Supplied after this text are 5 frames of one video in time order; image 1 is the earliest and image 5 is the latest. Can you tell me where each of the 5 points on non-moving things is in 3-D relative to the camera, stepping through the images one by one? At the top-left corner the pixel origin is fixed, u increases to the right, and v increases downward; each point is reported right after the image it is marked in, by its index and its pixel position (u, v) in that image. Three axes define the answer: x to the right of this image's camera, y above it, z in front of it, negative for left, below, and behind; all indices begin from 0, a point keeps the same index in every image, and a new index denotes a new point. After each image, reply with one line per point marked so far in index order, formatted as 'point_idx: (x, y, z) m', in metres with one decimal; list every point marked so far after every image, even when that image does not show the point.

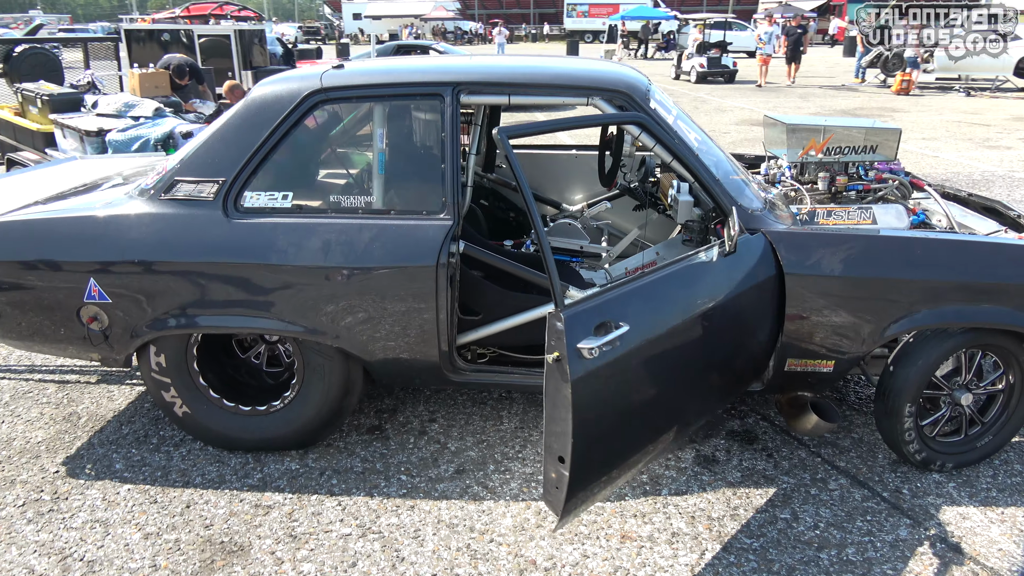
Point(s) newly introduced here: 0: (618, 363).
0: (+0.3, -0.2, +2.2) m
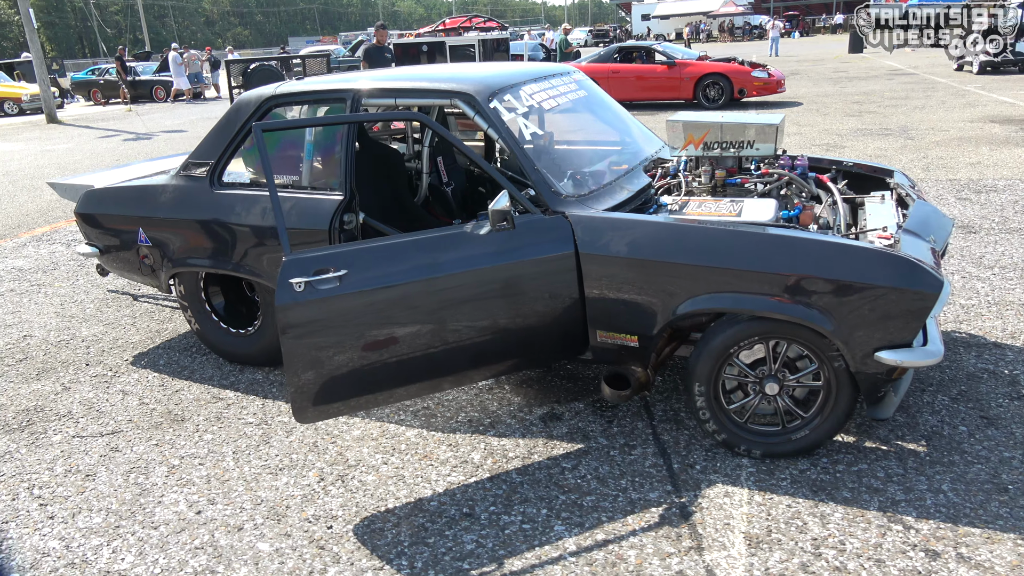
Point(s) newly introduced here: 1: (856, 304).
0: (-0.6, -0.1, +2.8) m
1: (+1.3, -0.1, +2.7) m
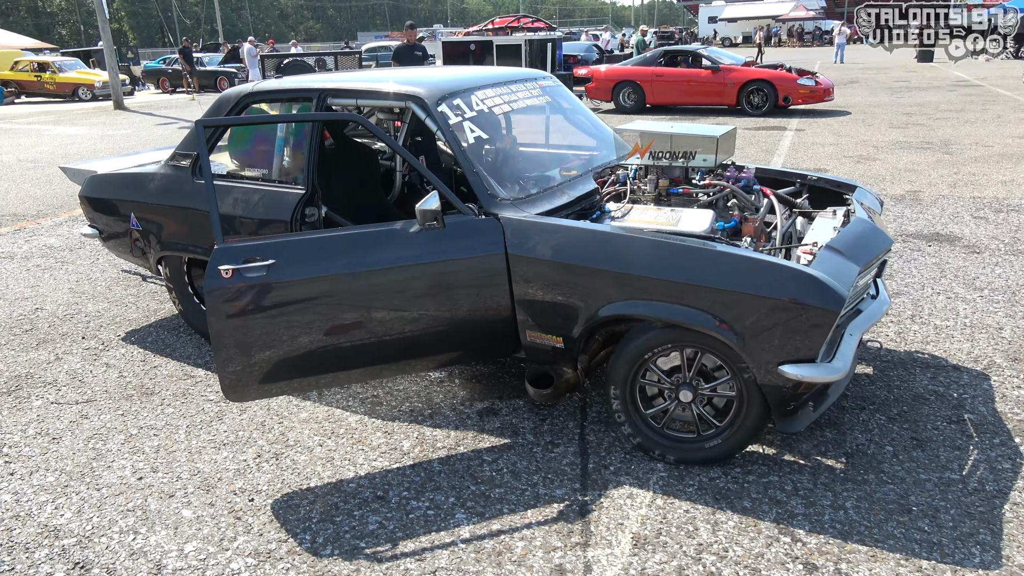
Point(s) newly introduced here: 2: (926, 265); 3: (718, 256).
0: (-0.9, 0.0, +3.0) m
1: (+0.9, -0.1, +2.8) m
2: (+3.1, +0.2, +5.5) m
3: (+0.8, +0.1, +2.8) m
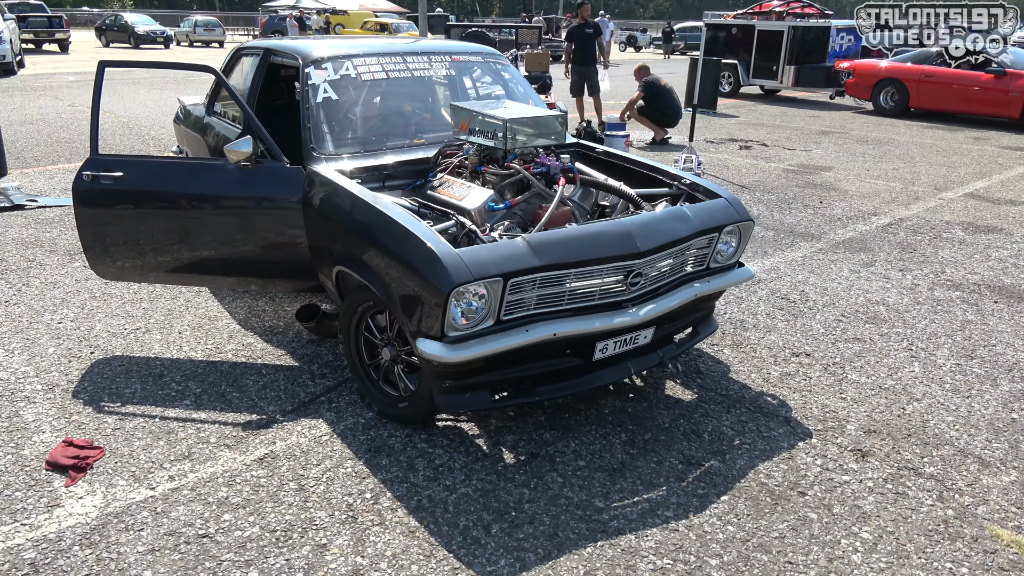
0: (-1.9, +0.5, +3.8) m
1: (-0.4, 0.0, +2.9) m
2: (+2.7, -0.2, +4.5) m
3: (-0.4, +0.3, +3.0) m
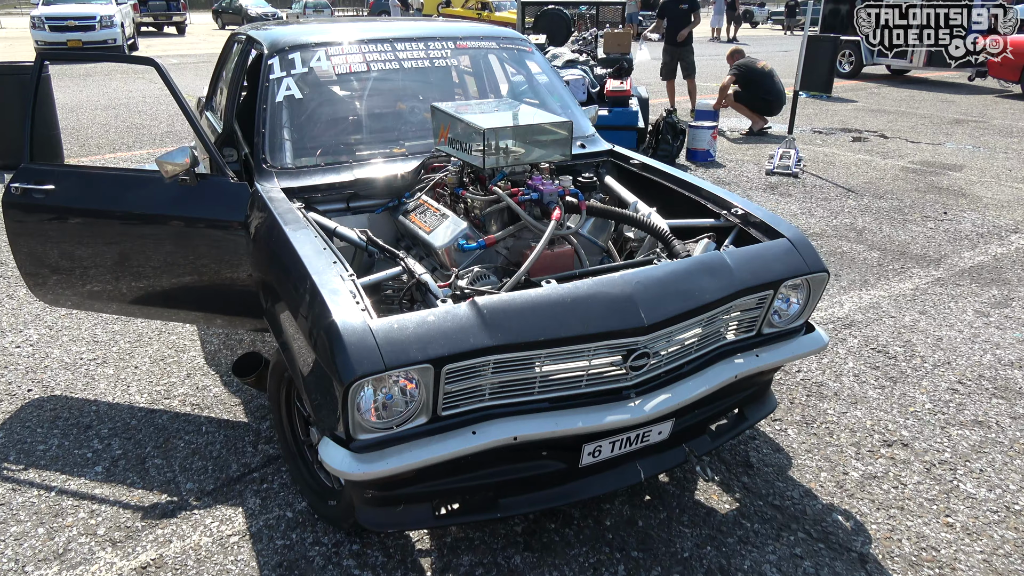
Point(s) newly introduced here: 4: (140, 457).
0: (-1.9, +0.3, +3.2) m
1: (-0.5, -0.2, +2.1) m
2: (+2.7, -0.5, +3.3) m
3: (-0.6, 0.0, +2.2) m
4: (-1.5, -0.7, +2.9) m
